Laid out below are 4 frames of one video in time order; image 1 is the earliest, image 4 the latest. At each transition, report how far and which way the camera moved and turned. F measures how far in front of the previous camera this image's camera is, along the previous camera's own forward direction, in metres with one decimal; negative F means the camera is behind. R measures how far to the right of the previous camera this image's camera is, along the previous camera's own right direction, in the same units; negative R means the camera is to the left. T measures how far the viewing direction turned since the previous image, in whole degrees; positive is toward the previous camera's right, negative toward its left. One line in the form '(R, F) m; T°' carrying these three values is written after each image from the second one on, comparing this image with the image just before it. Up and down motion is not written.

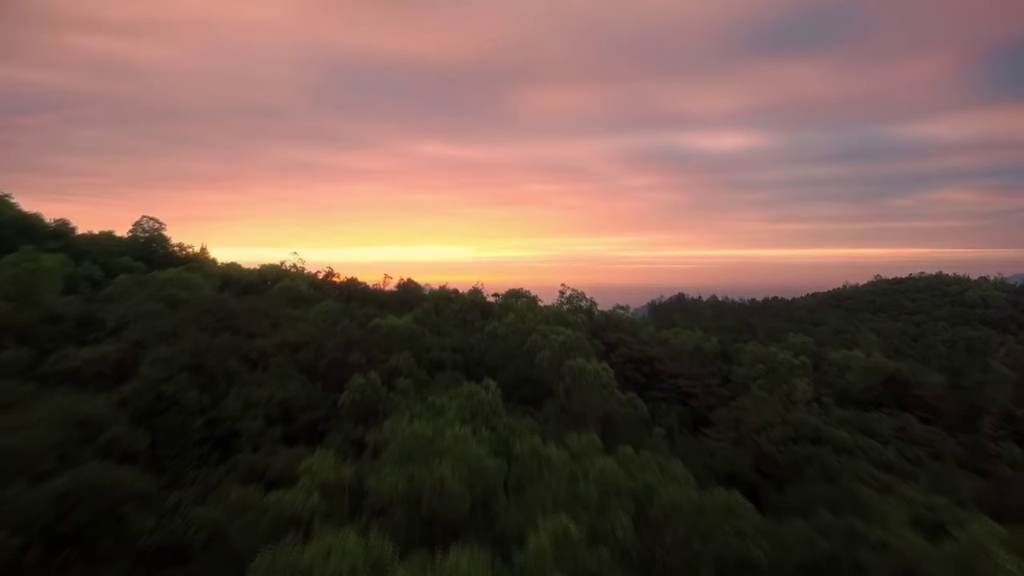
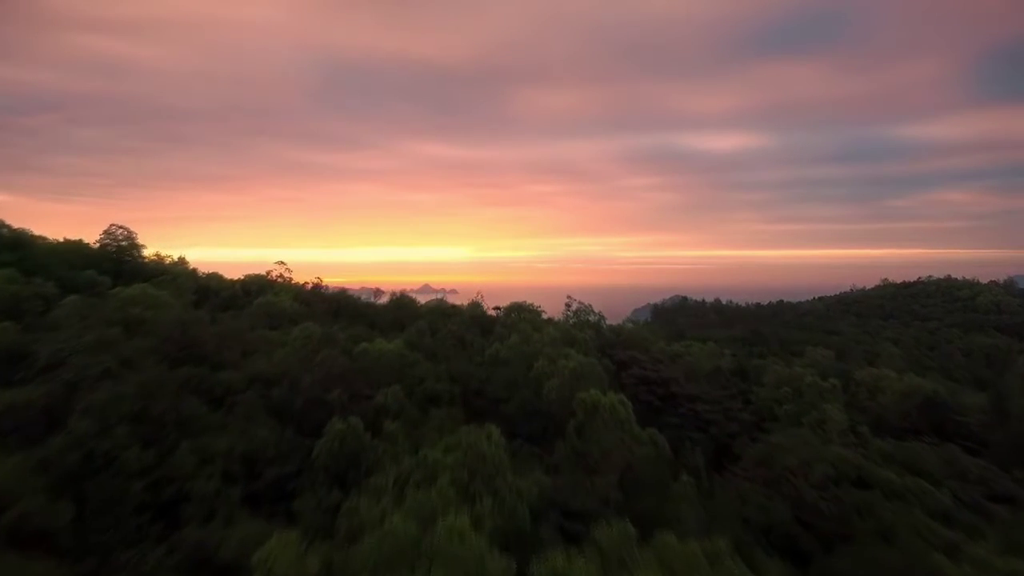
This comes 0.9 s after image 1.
(-0.1, +1.2) m; 0°
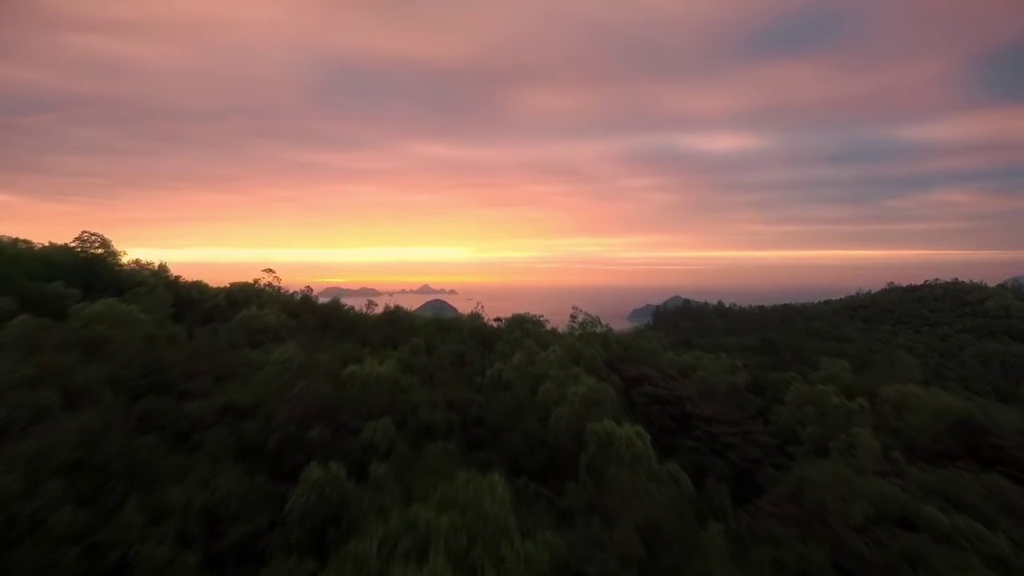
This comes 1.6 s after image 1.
(-0.1, +0.9) m; 0°
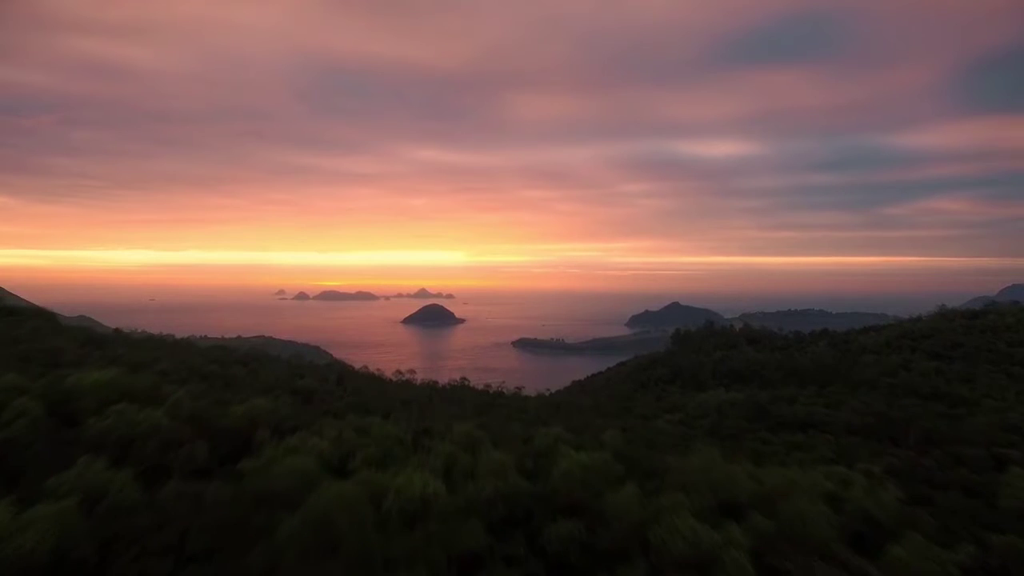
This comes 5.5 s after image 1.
(-1.0, +6.2) m; +1°
